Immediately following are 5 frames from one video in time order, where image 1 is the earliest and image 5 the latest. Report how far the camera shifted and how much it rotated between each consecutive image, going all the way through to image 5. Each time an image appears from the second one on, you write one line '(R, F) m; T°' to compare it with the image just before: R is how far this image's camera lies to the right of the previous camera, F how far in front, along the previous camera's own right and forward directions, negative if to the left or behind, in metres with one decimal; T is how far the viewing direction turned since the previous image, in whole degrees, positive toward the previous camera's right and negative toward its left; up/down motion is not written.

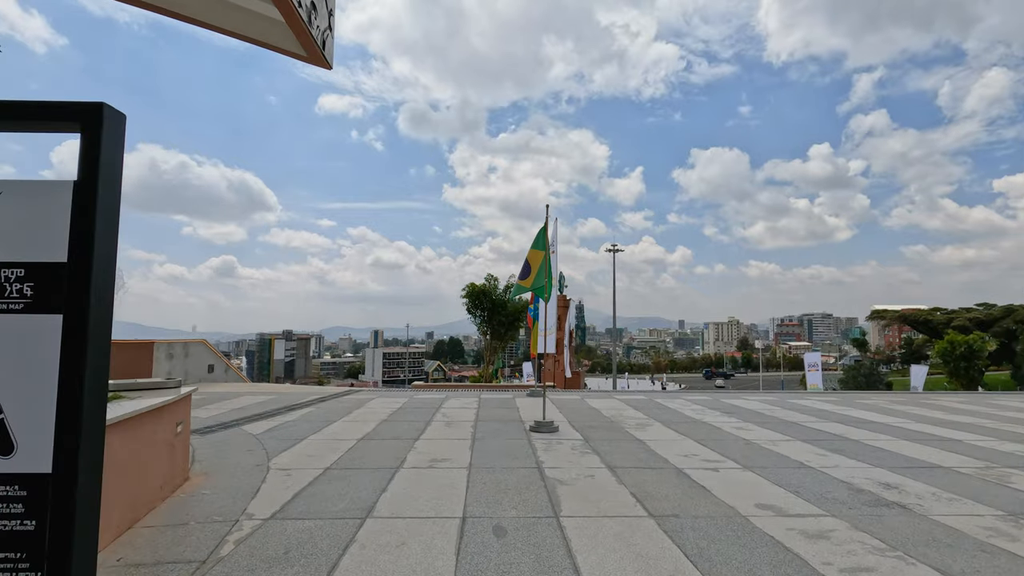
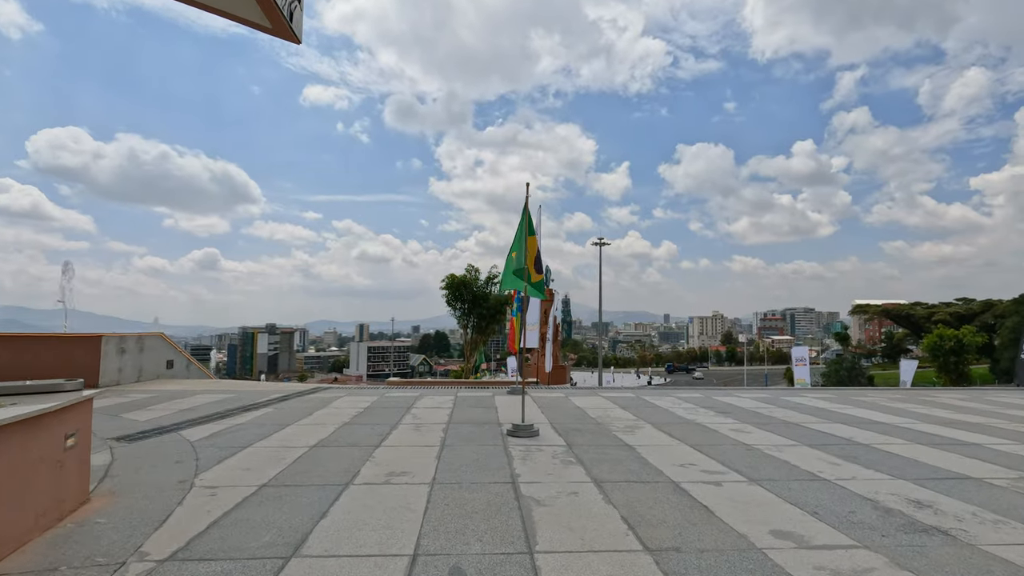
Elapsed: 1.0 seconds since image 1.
(+0.2, +1.0) m; +1°
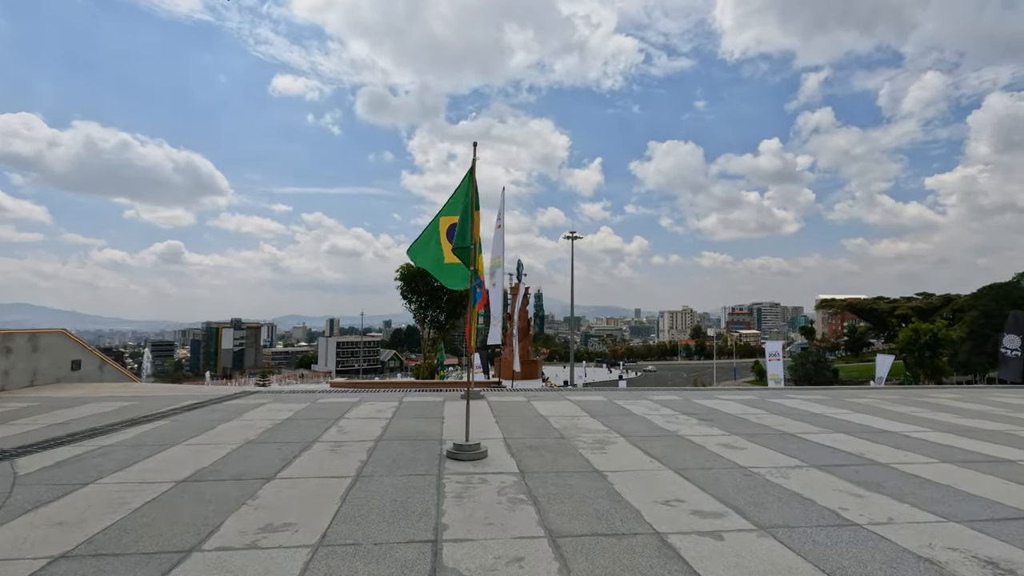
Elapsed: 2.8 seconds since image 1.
(+0.4, +1.7) m; +3°
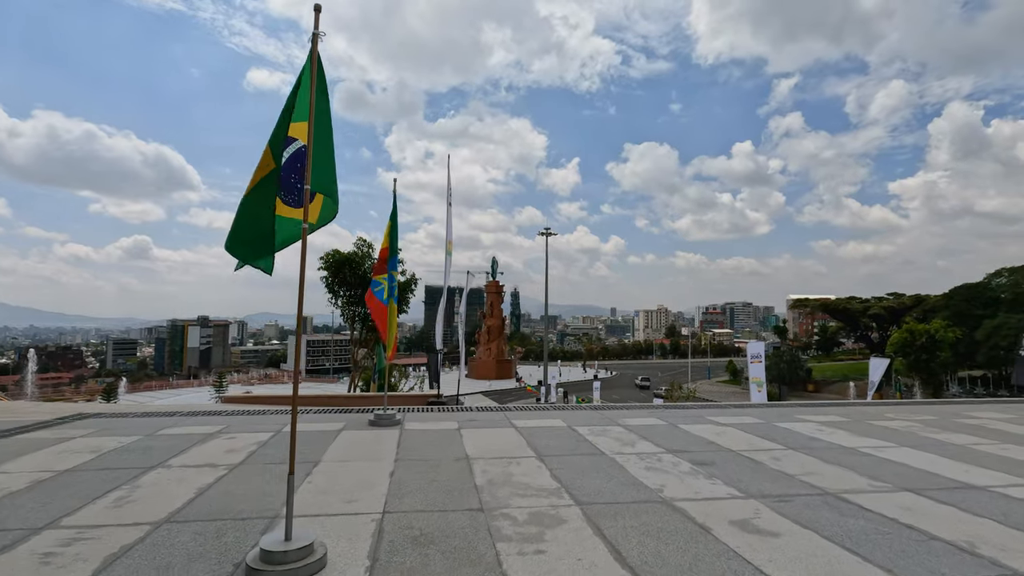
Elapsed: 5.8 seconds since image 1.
(+0.8, +3.0) m; +2°
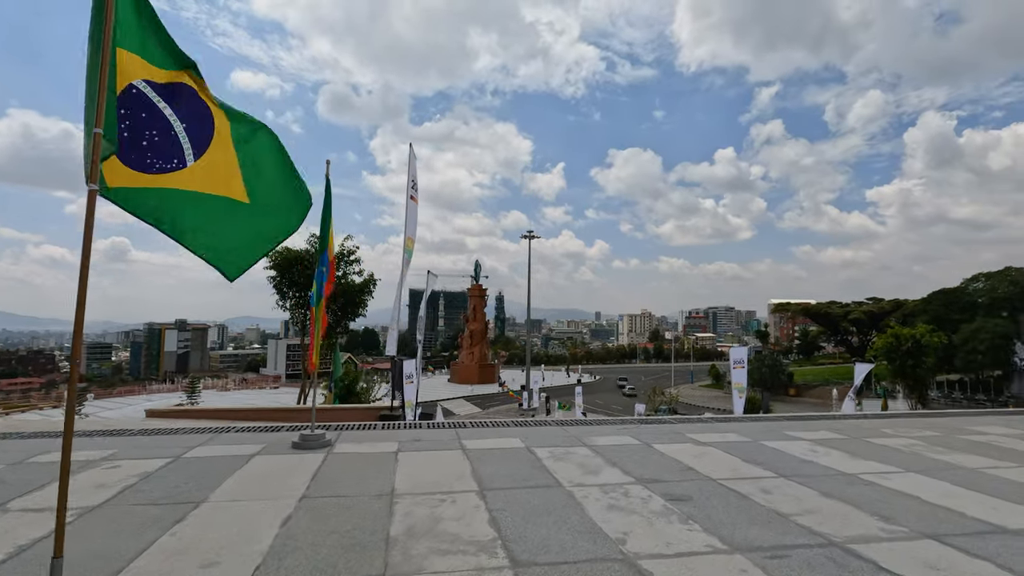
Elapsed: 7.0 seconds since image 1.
(+0.5, +1.2) m; +2°
